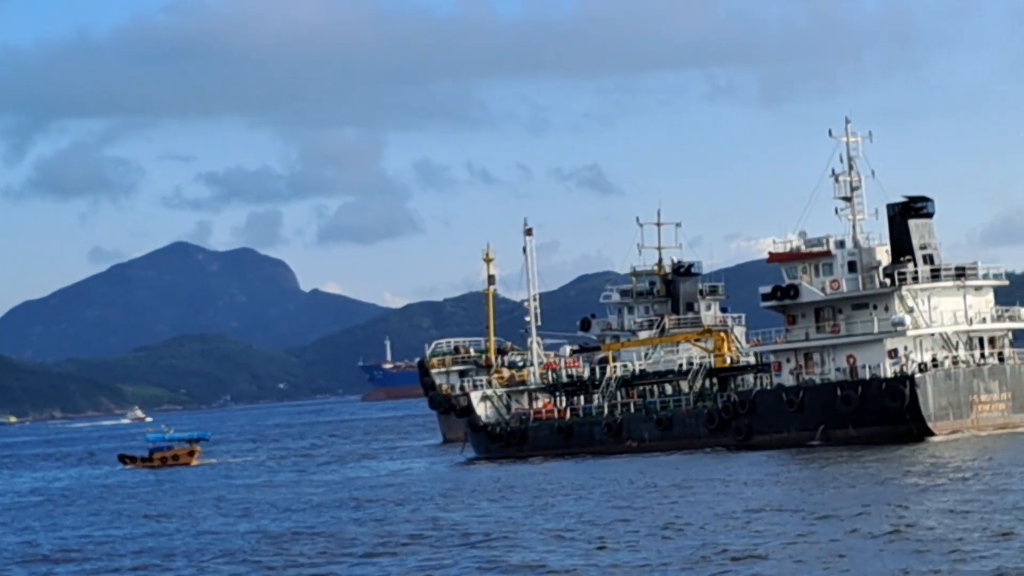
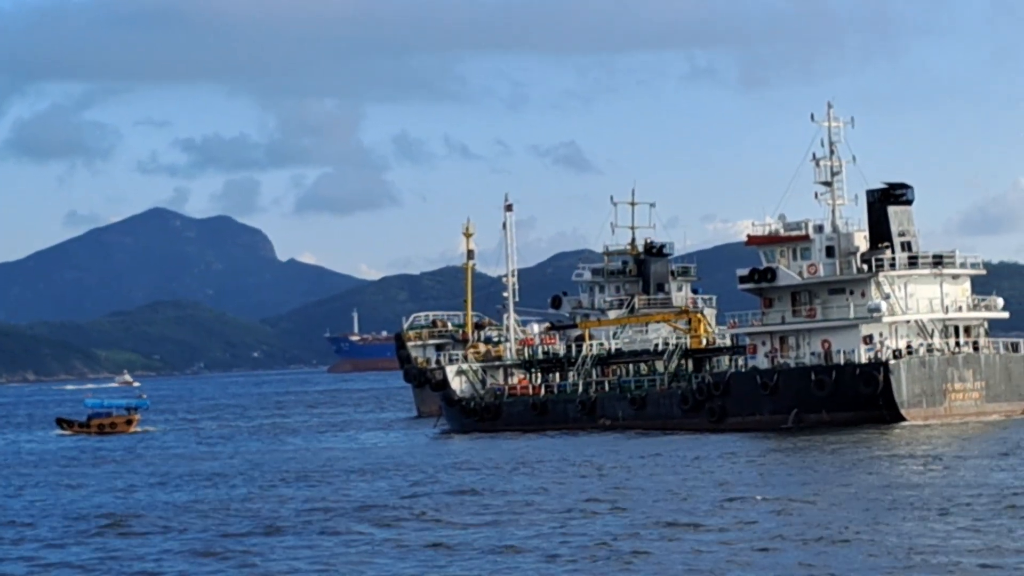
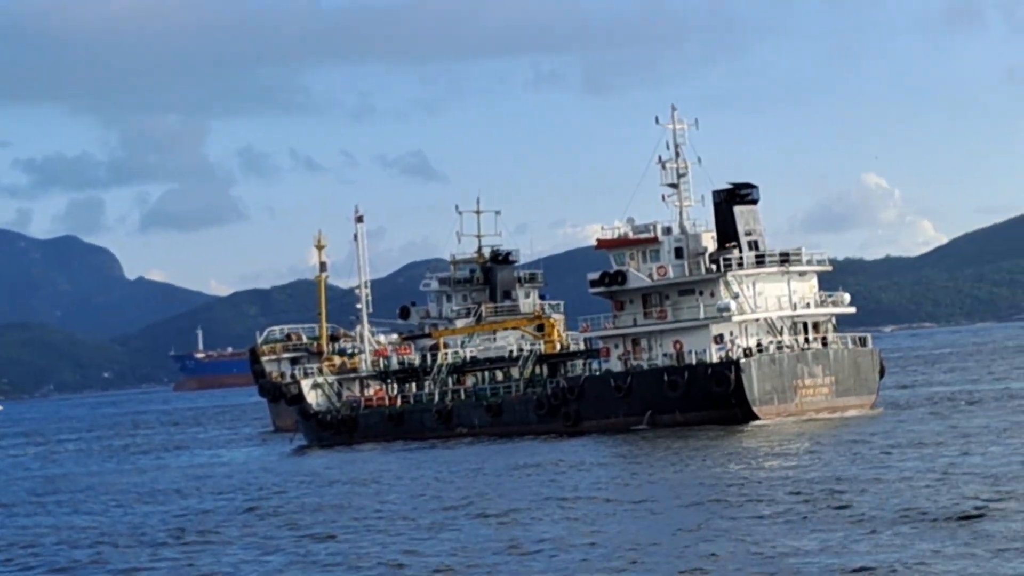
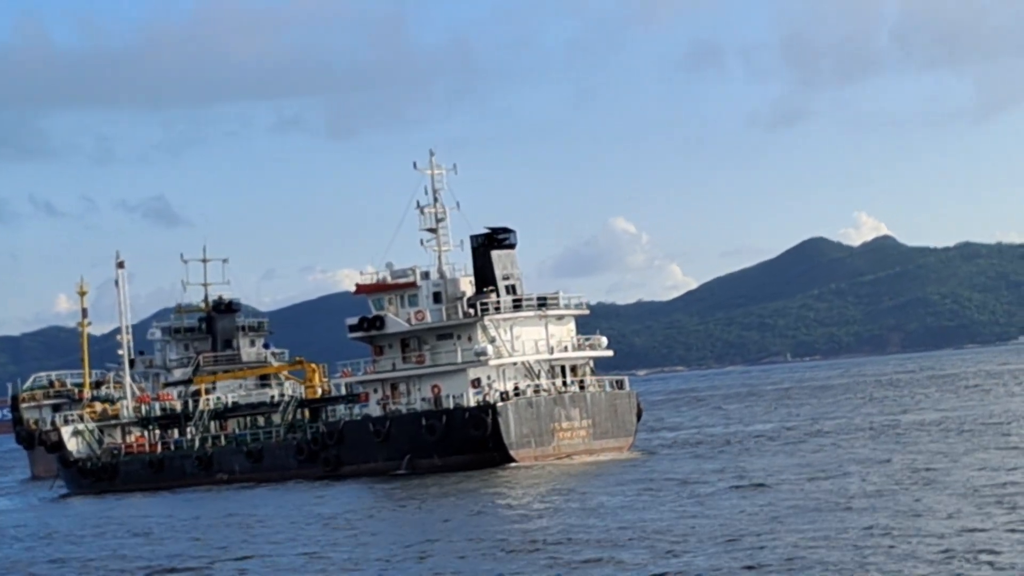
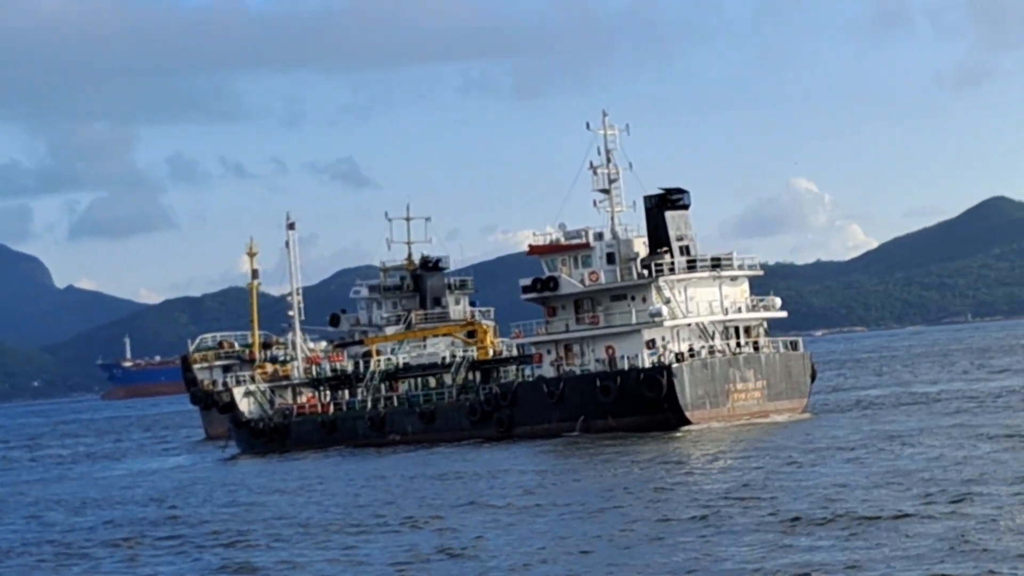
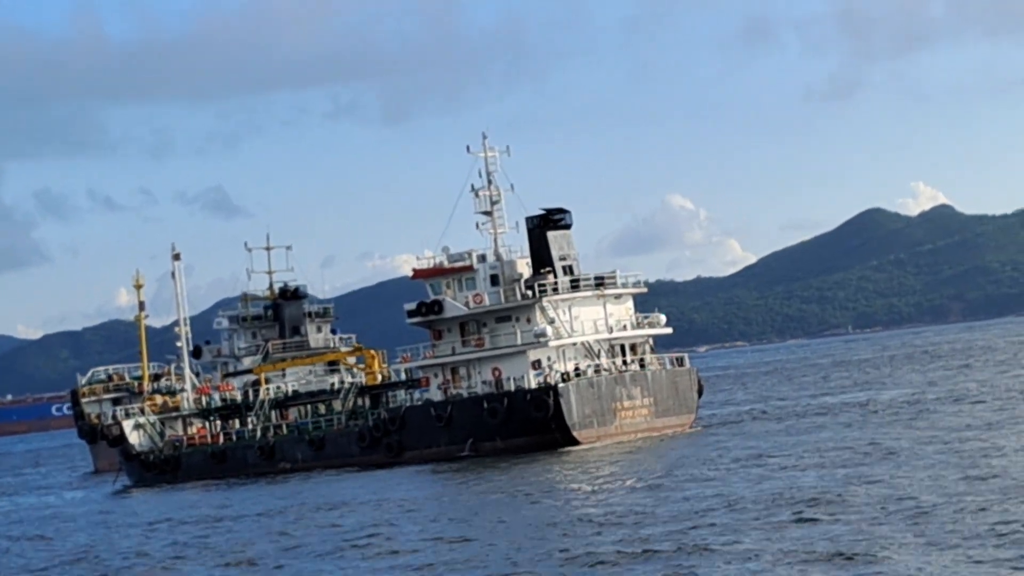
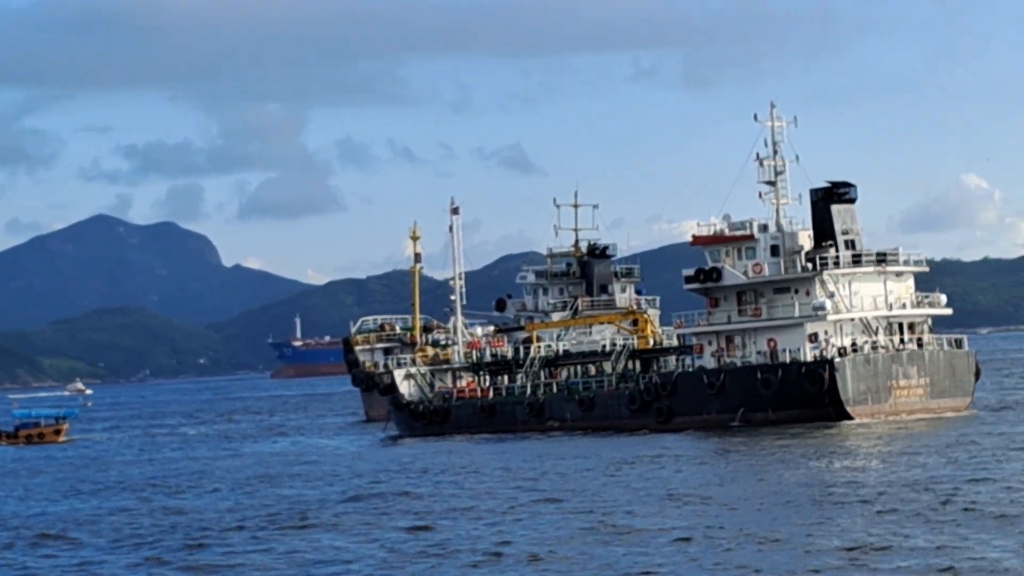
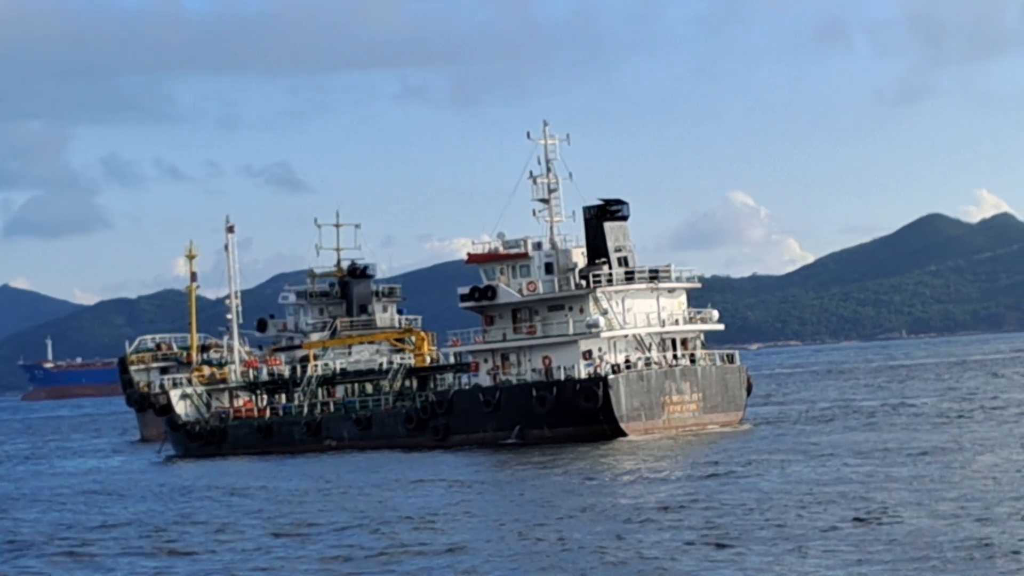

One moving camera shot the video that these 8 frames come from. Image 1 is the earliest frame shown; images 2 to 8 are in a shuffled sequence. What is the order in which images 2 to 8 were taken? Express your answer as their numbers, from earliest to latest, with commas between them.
2, 7, 3, 5, 8, 6, 4
